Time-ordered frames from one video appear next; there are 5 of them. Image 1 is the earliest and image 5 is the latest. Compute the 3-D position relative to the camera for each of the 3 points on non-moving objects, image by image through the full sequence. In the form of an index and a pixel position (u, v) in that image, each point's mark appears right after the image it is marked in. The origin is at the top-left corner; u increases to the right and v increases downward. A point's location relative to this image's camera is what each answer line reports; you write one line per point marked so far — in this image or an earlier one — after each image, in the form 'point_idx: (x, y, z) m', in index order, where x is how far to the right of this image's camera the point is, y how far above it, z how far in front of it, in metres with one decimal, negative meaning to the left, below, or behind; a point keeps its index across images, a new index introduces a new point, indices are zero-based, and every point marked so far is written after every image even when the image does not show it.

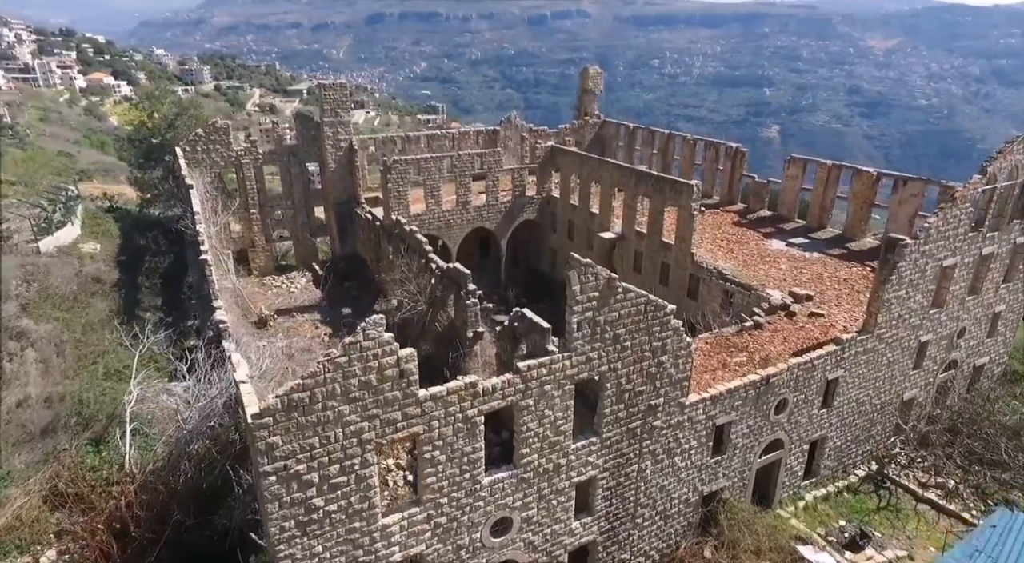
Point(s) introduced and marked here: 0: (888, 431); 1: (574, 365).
0: (+8.9, -3.5, +15.5) m
1: (+0.9, -1.2, +9.5) m
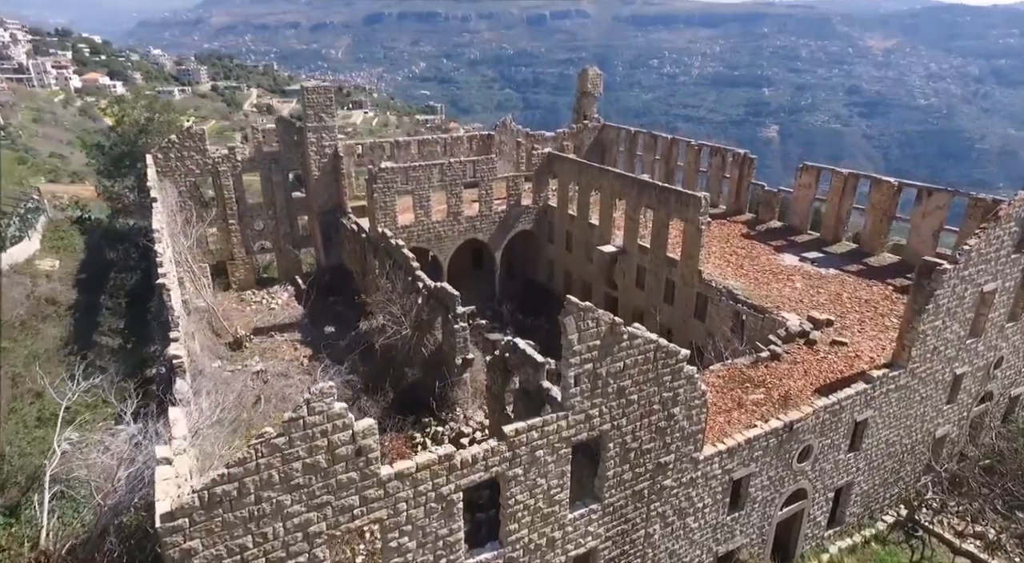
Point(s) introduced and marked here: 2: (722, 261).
0: (+8.8, -4.1, +14.0) m
1: (+0.7, -1.8, +8.1) m
2: (+6.5, +0.6, +19.8) m
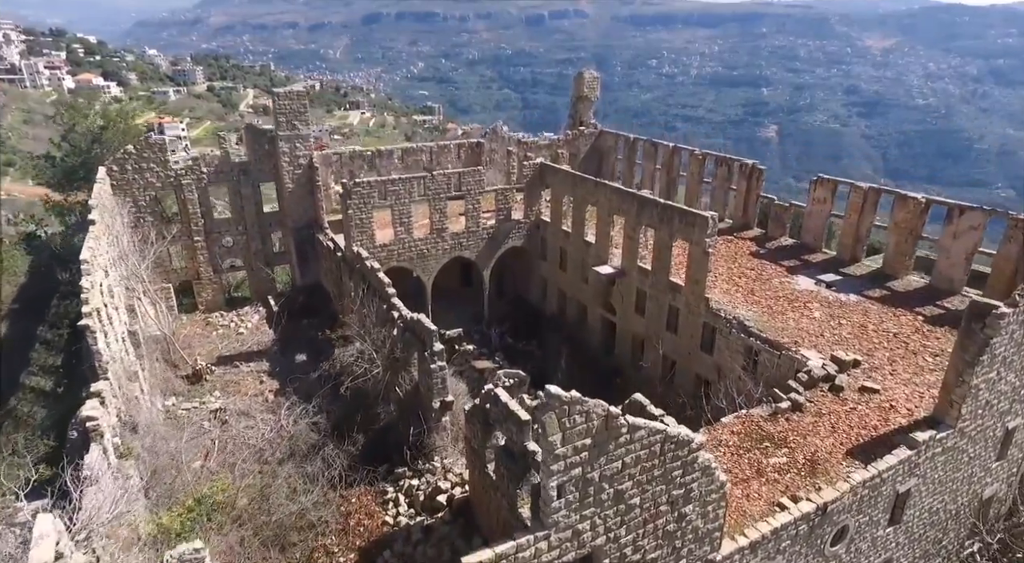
0: (+8.4, -4.8, +12.1) m
1: (+0.4, -2.5, +6.2) m
2: (+6.1, -0.1, +18.0) m
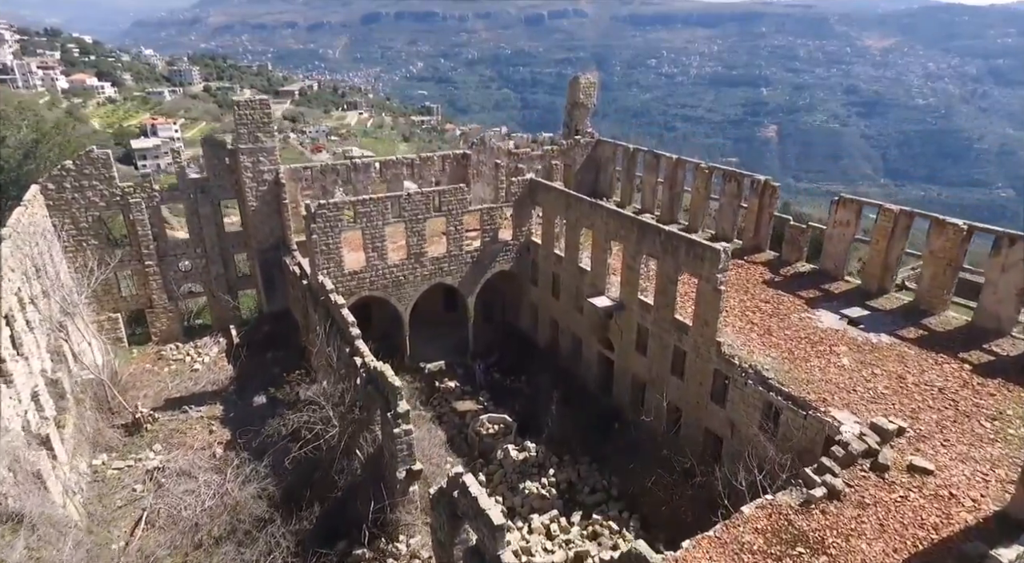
0: (+8.0, -5.7, +9.9) m
1: (0.0, -3.4, +4.0) m
2: (+5.7, -1.0, +15.8) m
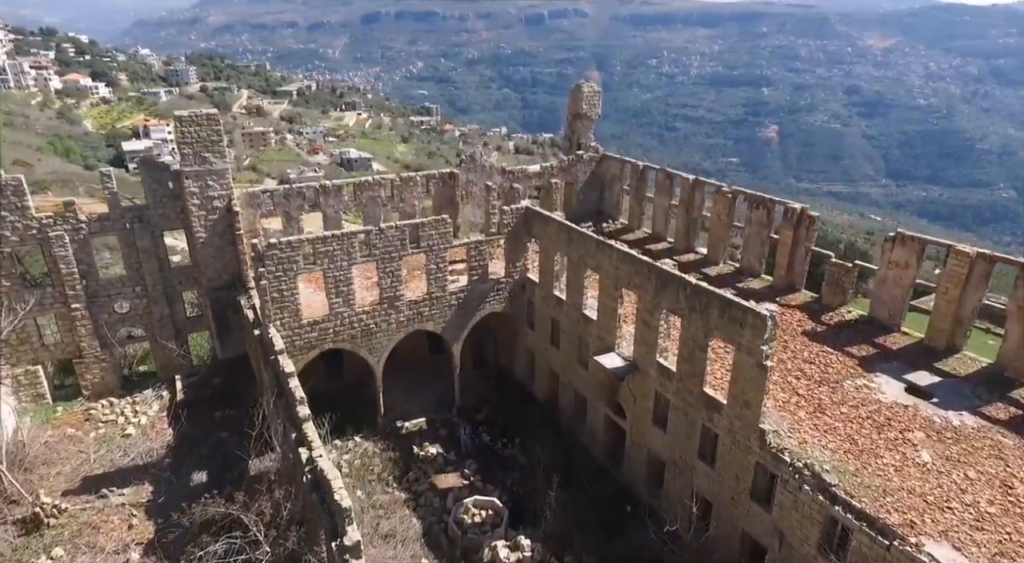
0: (+7.8, -6.9, +6.9) m
1: (-0.2, -4.7, +0.9) m
2: (+5.5, -2.3, +12.7) m
